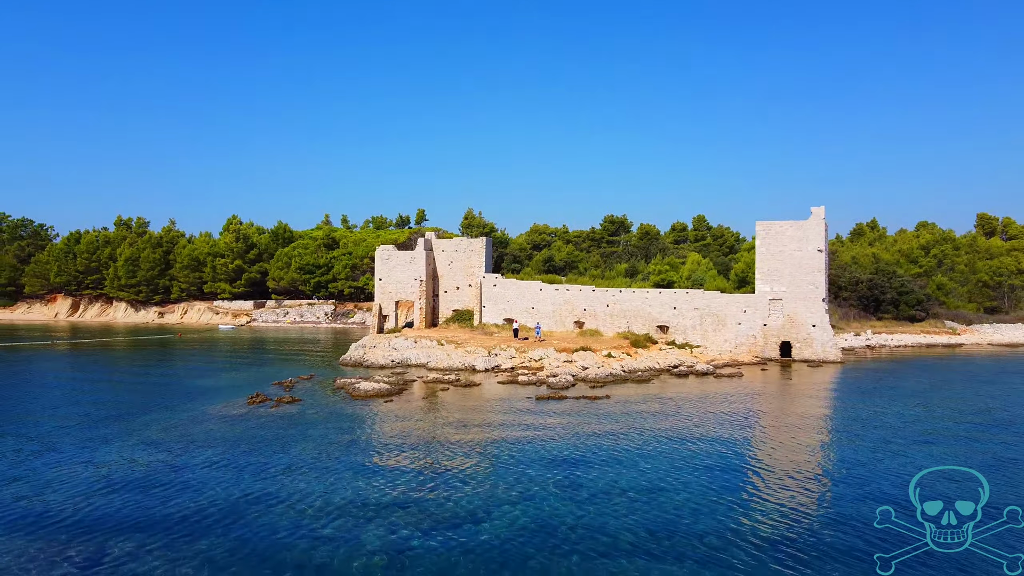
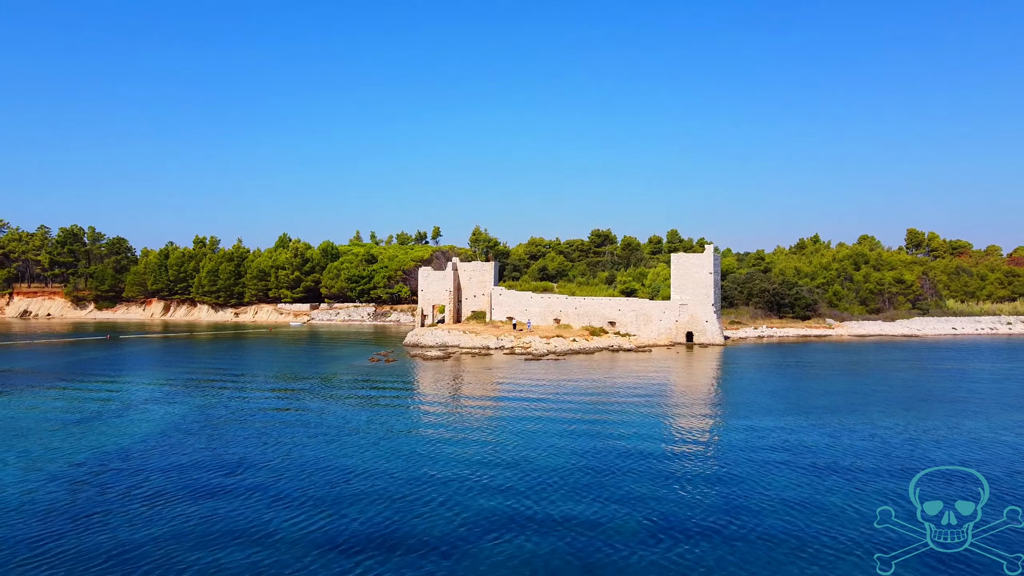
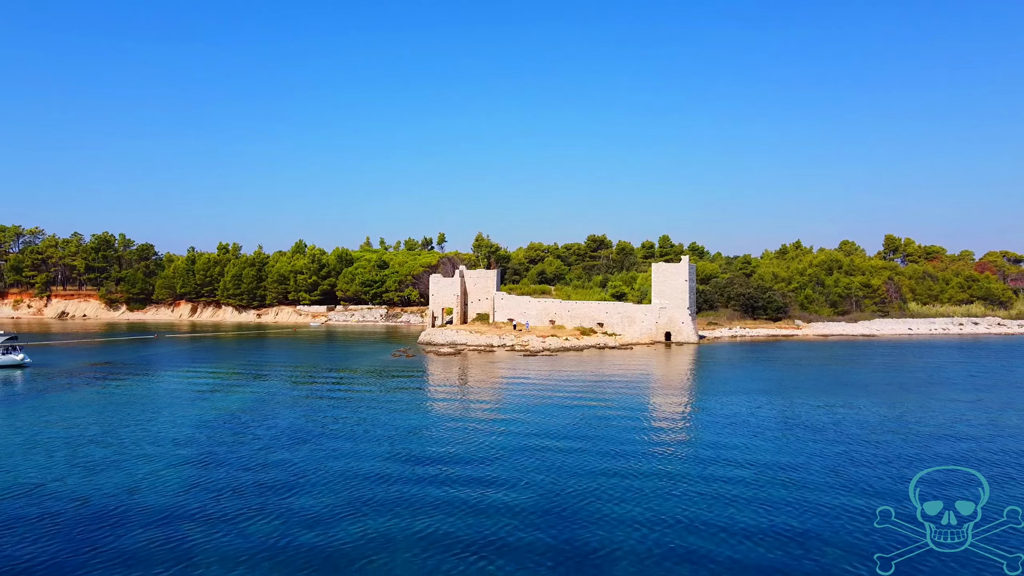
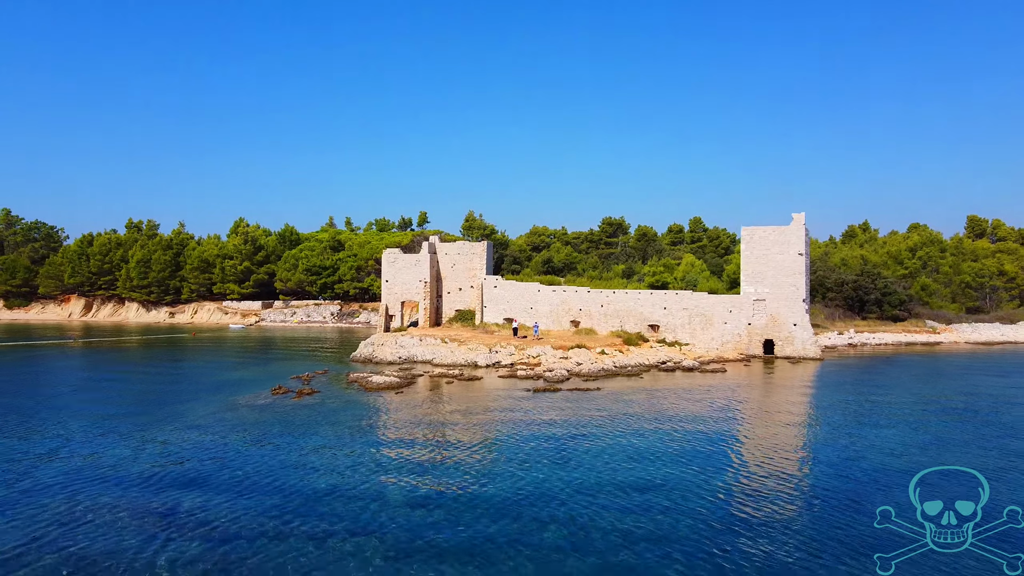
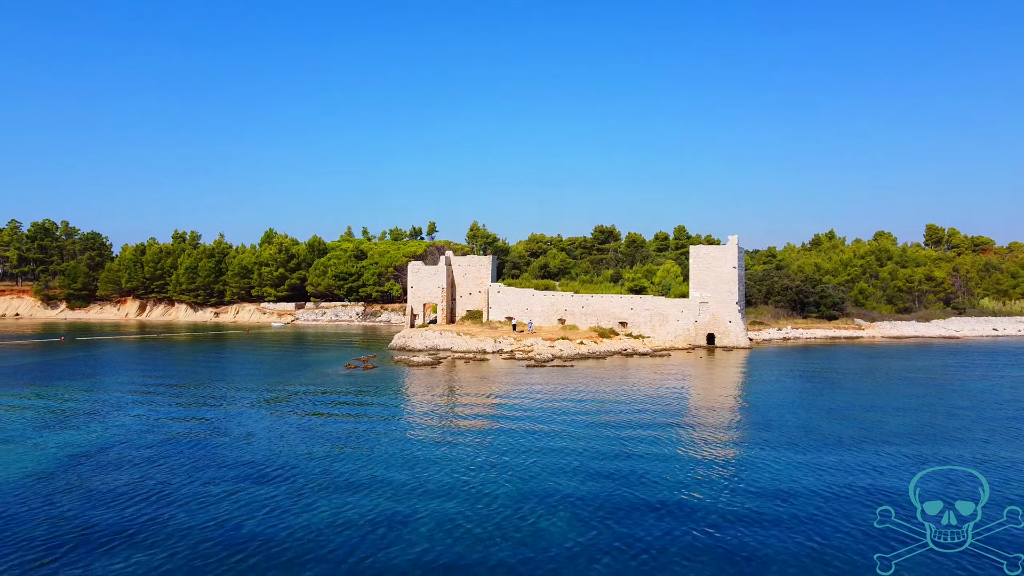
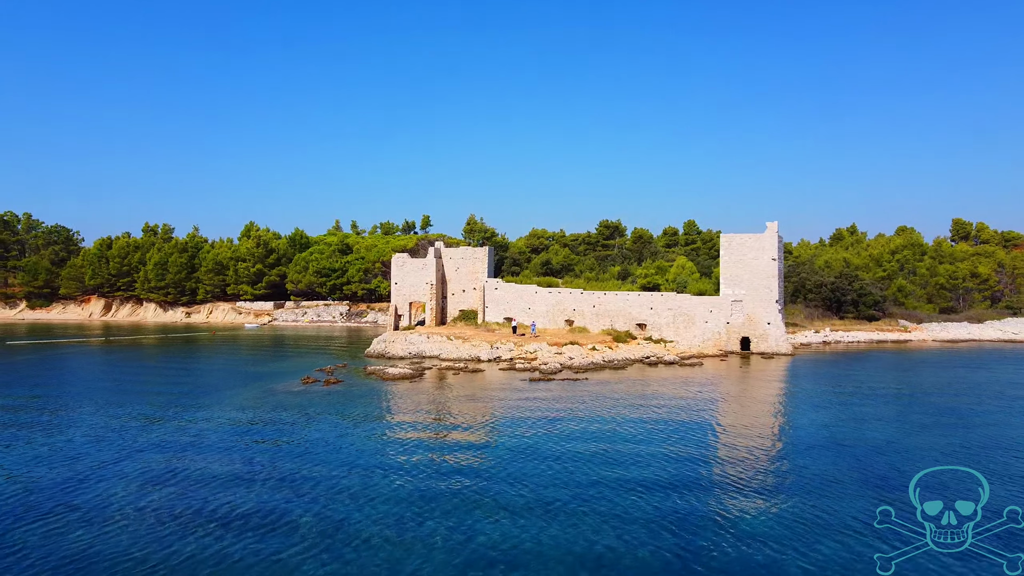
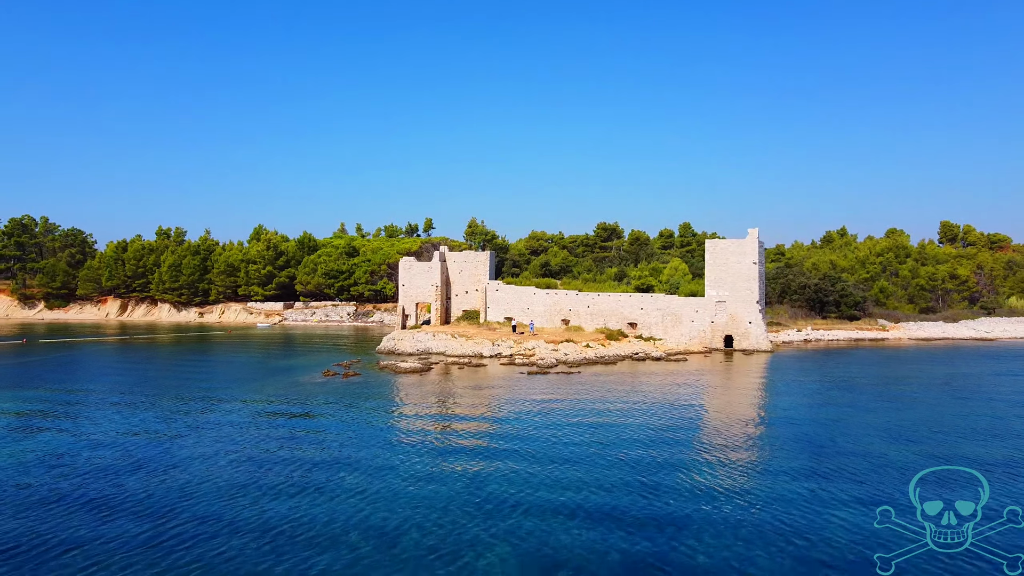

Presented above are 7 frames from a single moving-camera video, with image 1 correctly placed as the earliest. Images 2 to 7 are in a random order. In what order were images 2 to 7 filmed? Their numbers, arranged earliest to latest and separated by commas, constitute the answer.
4, 6, 7, 5, 2, 3
